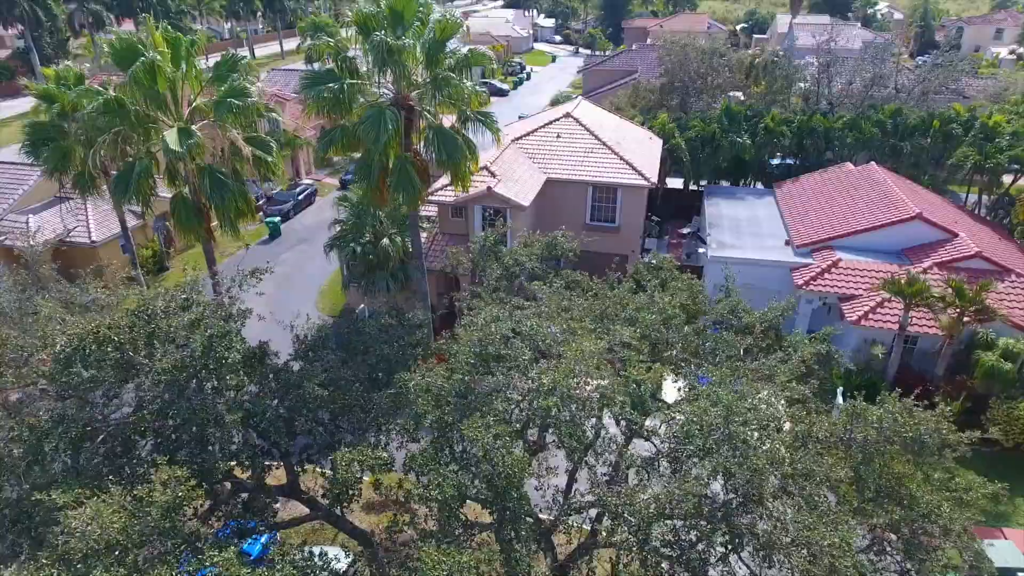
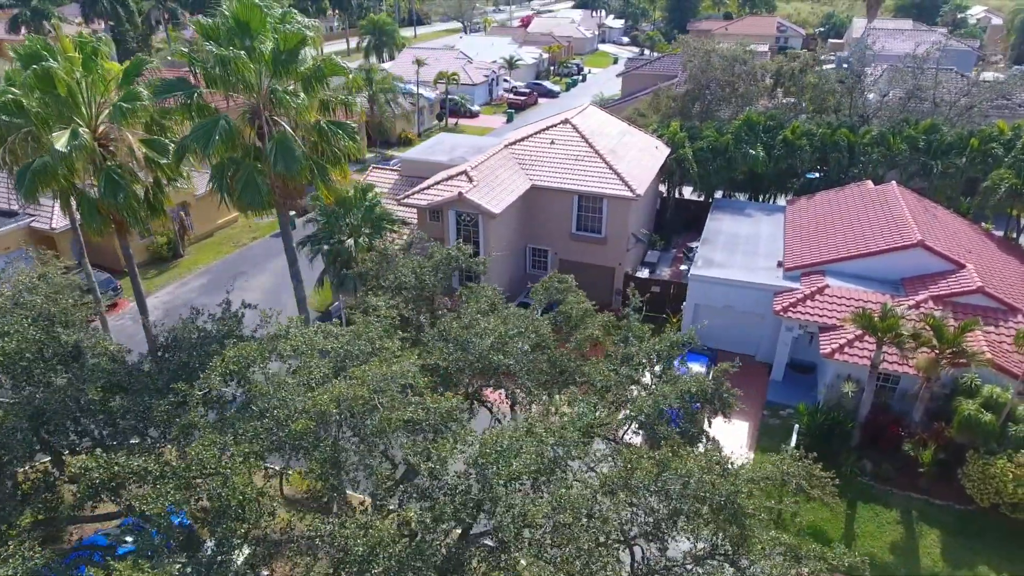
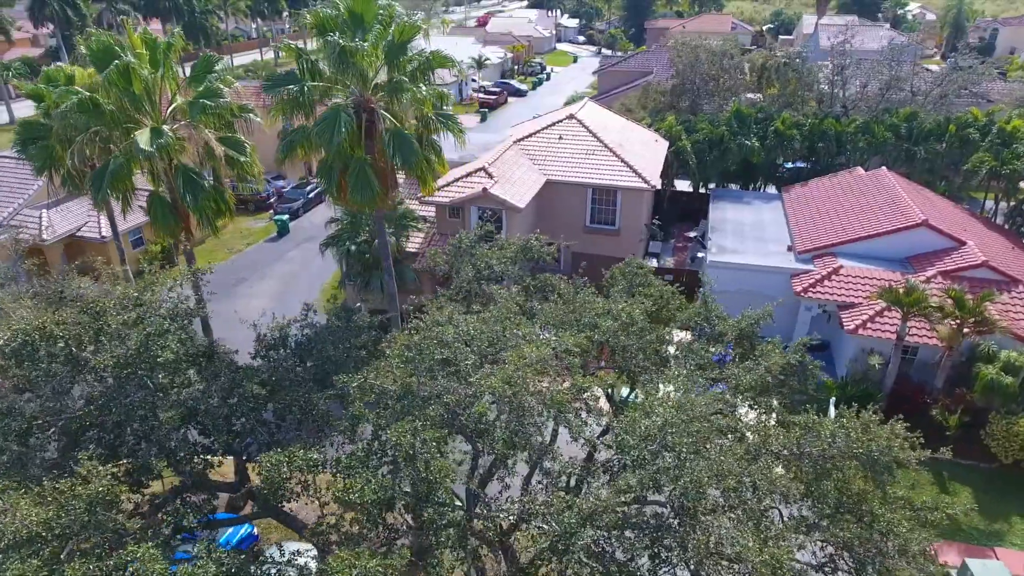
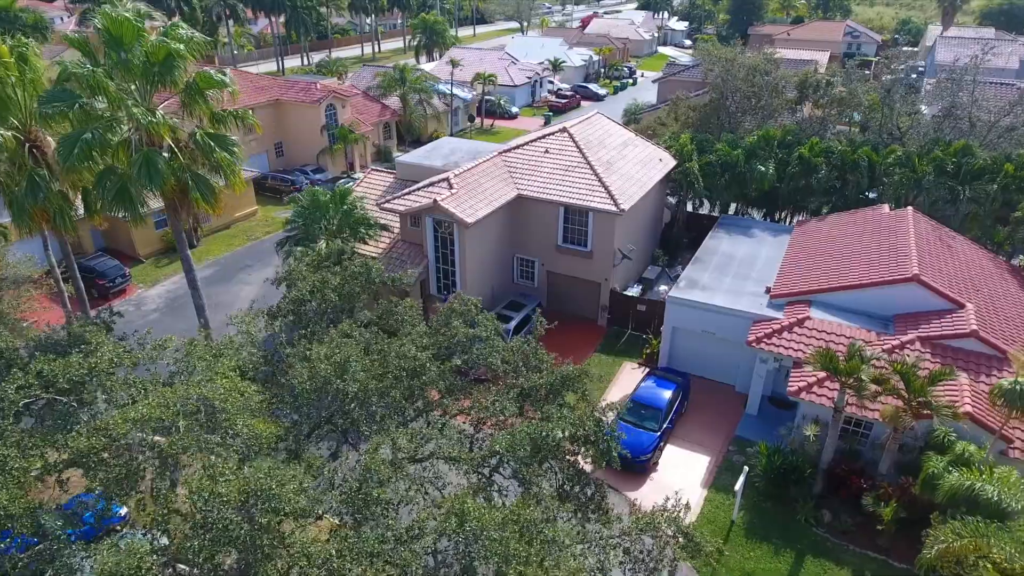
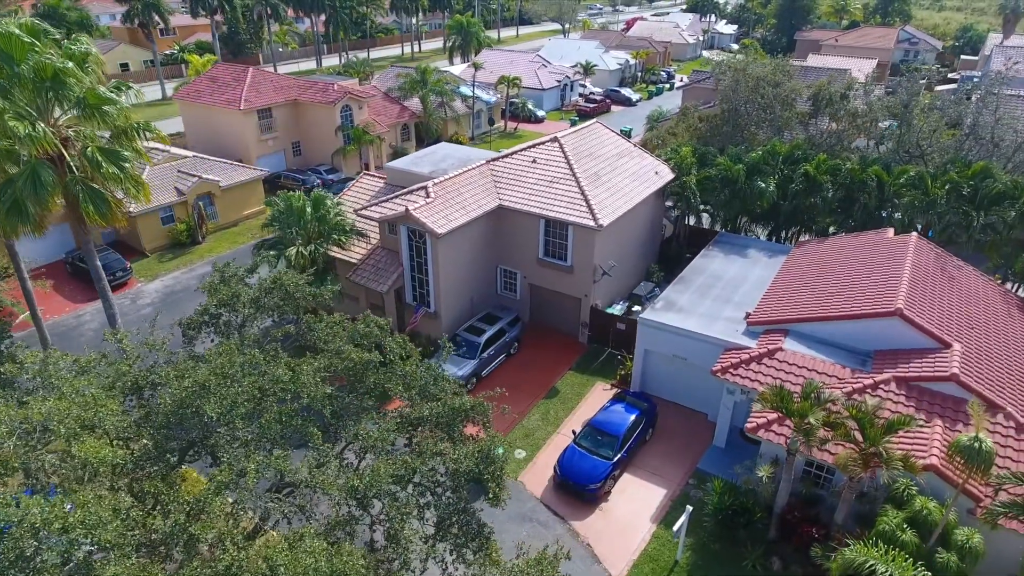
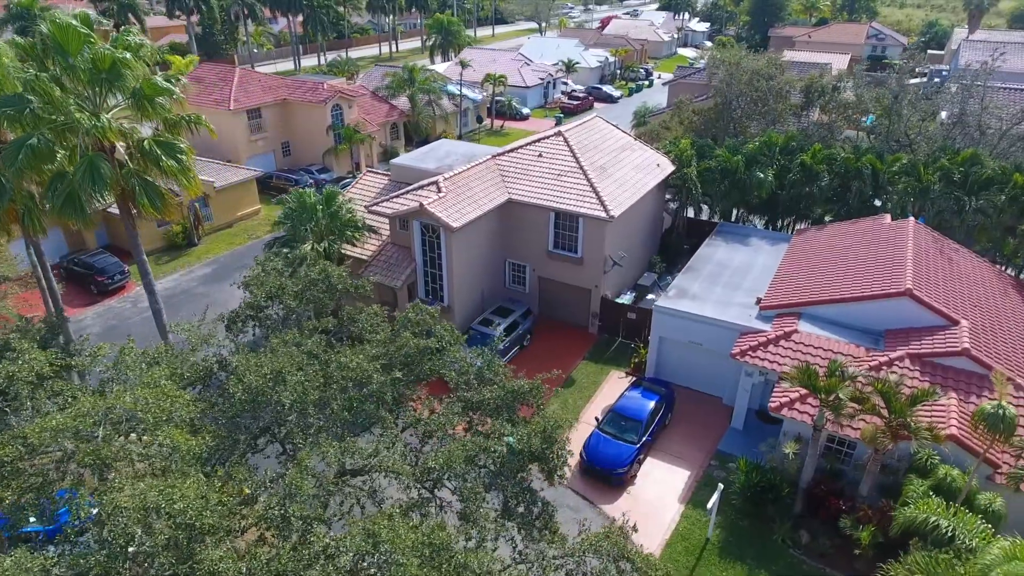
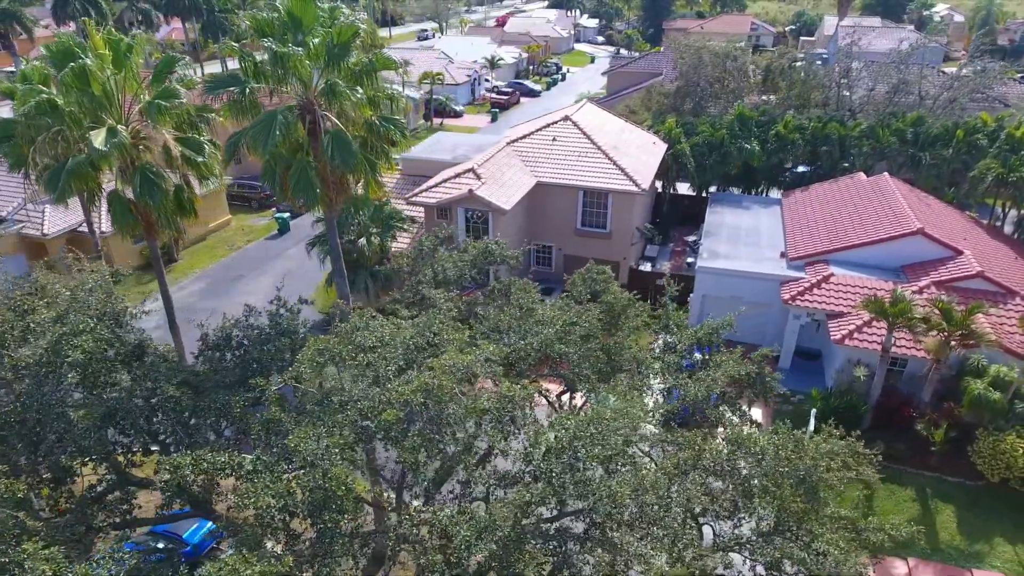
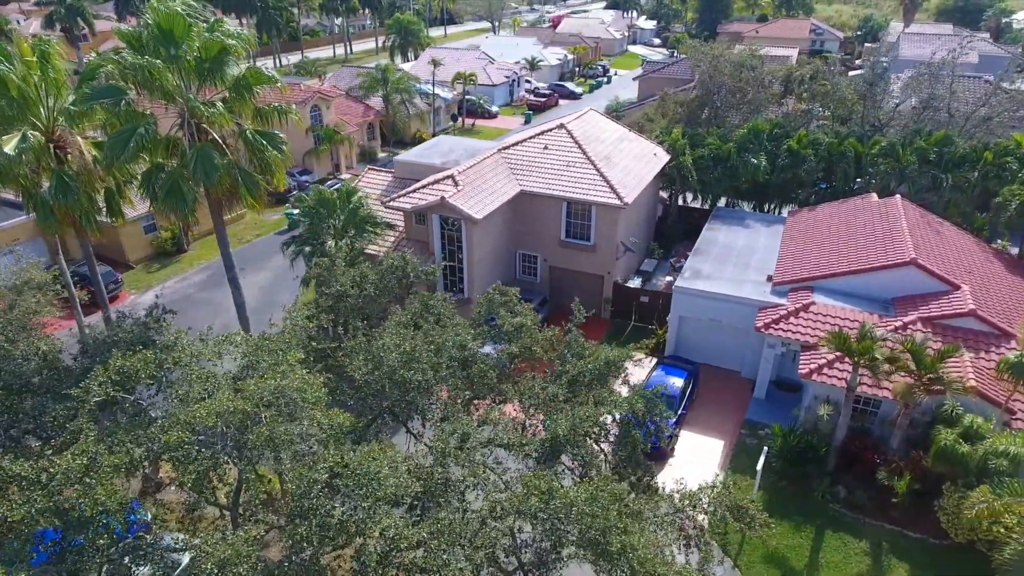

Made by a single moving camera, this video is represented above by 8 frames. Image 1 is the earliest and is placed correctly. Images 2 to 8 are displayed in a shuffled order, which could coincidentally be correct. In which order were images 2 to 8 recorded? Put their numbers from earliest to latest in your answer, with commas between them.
3, 7, 2, 8, 4, 6, 5
